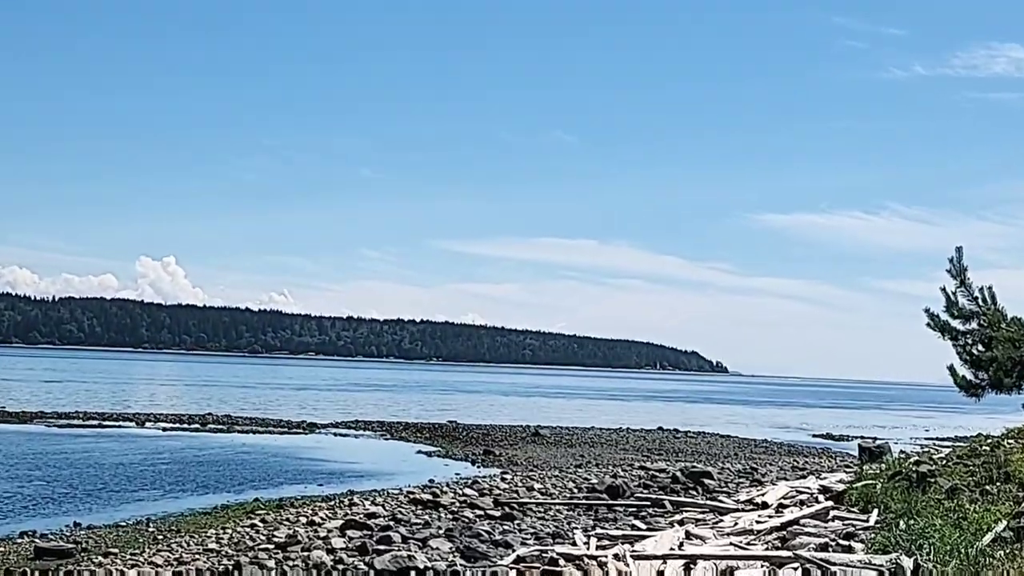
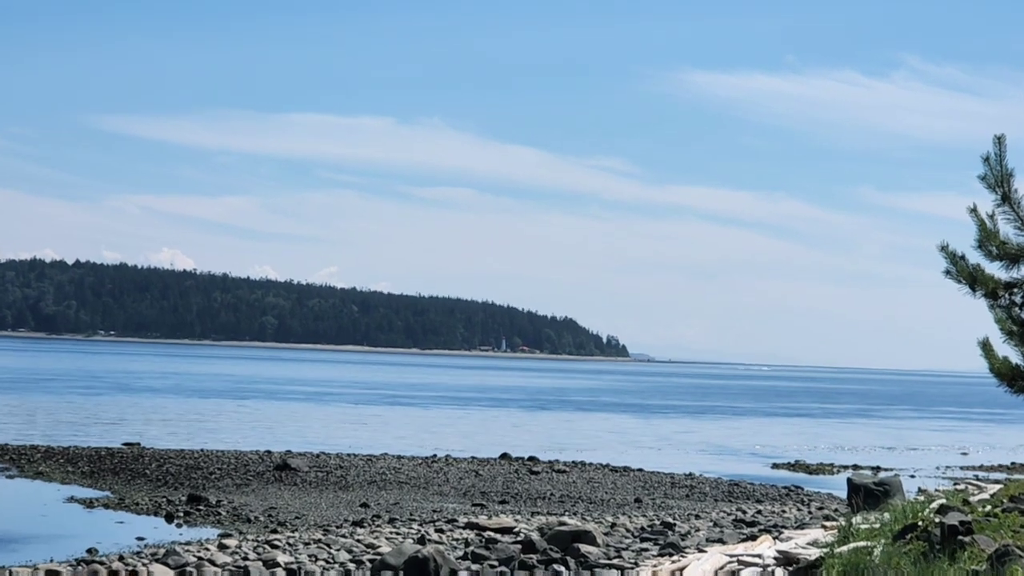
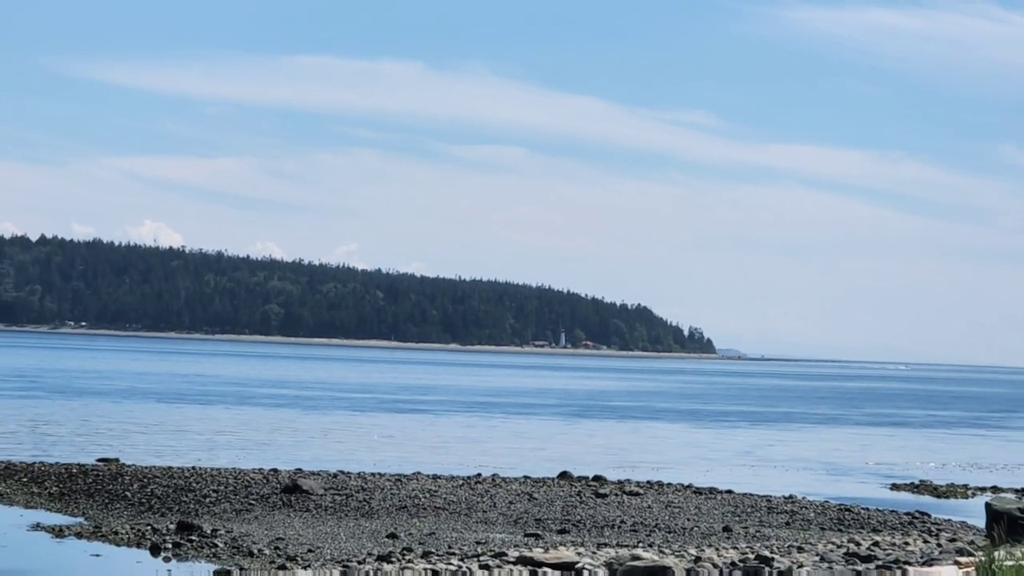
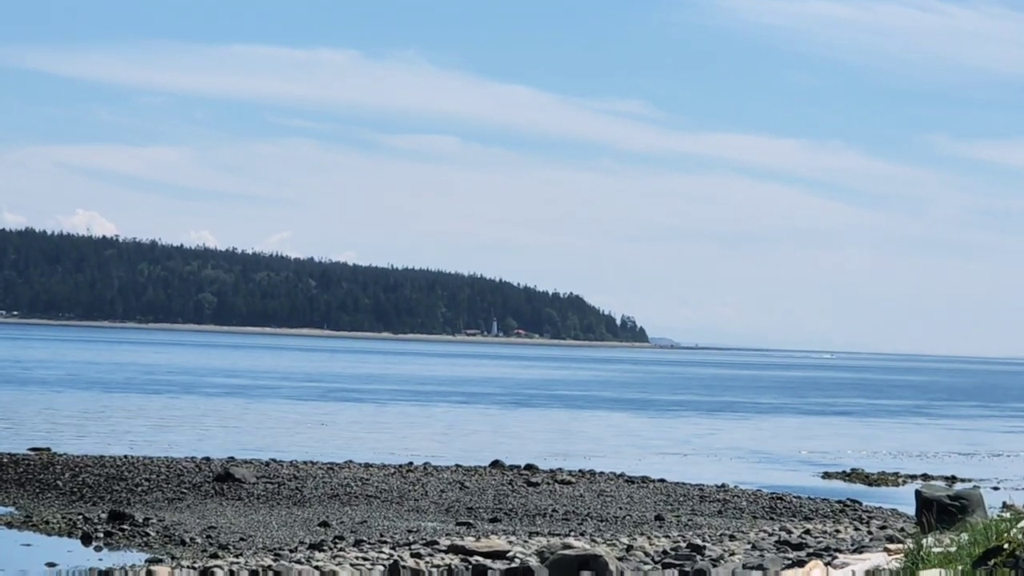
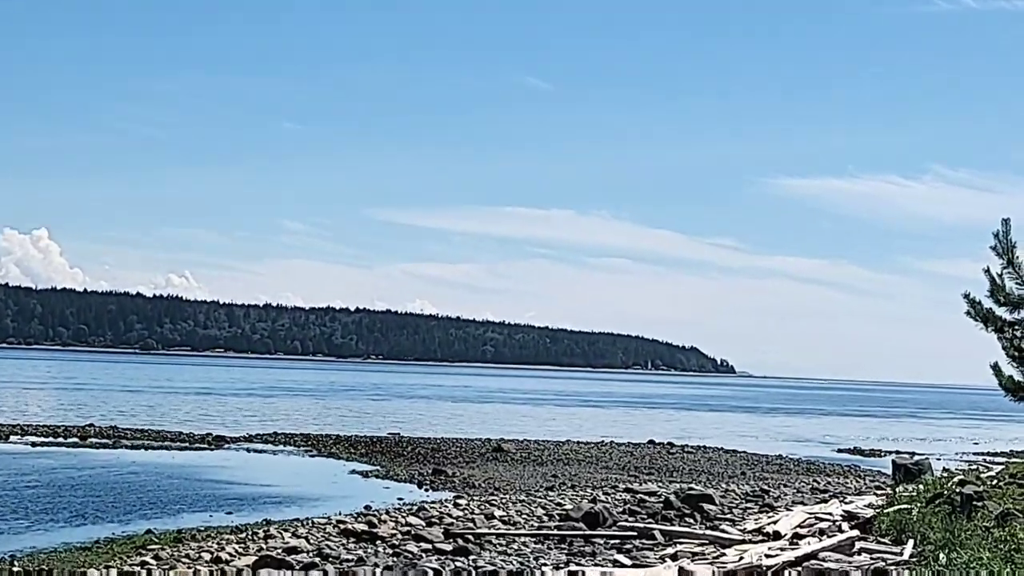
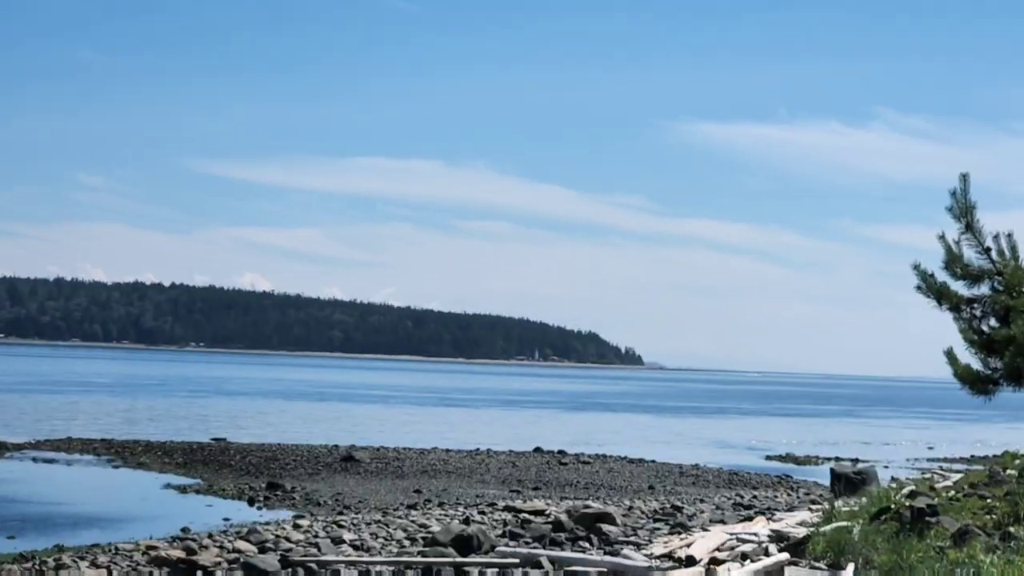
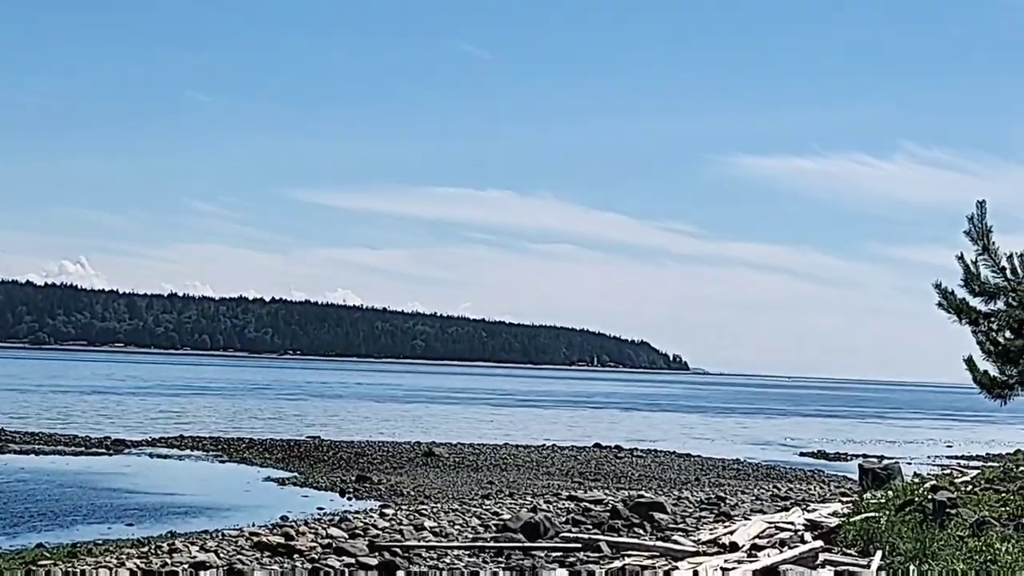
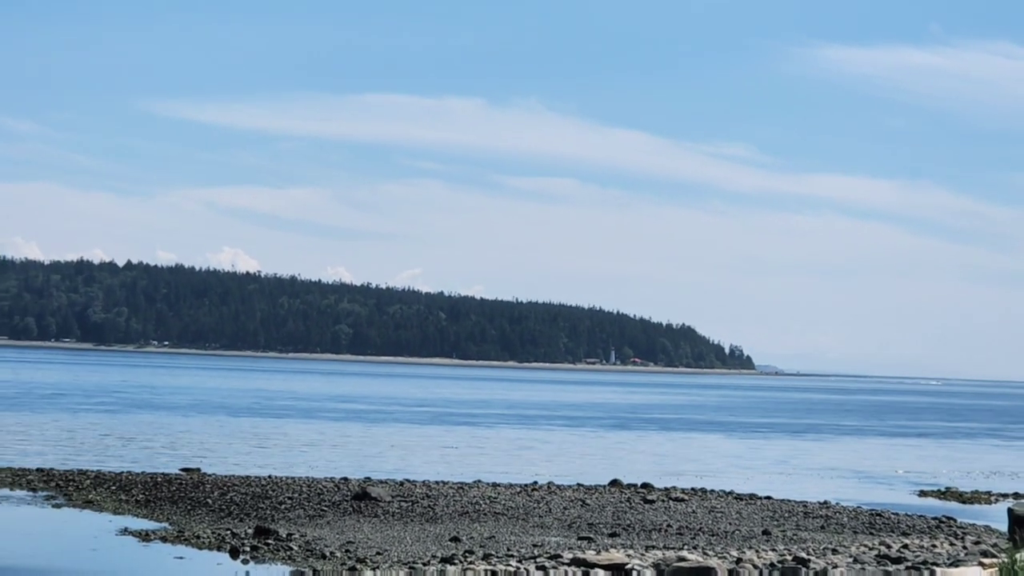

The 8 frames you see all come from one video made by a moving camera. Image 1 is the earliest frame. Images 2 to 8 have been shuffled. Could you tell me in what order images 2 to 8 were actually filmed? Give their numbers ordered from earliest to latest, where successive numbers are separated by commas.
5, 7, 6, 2, 4, 3, 8
